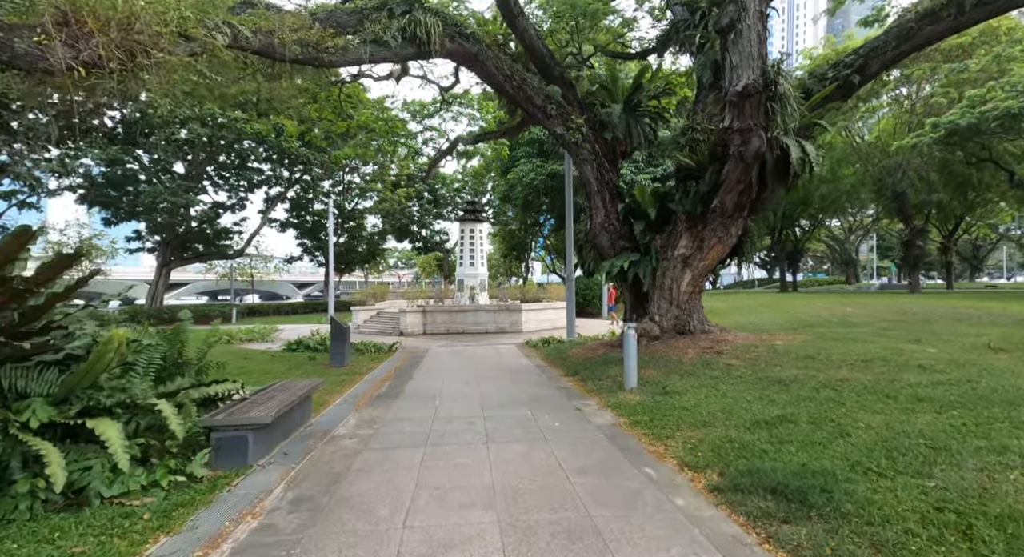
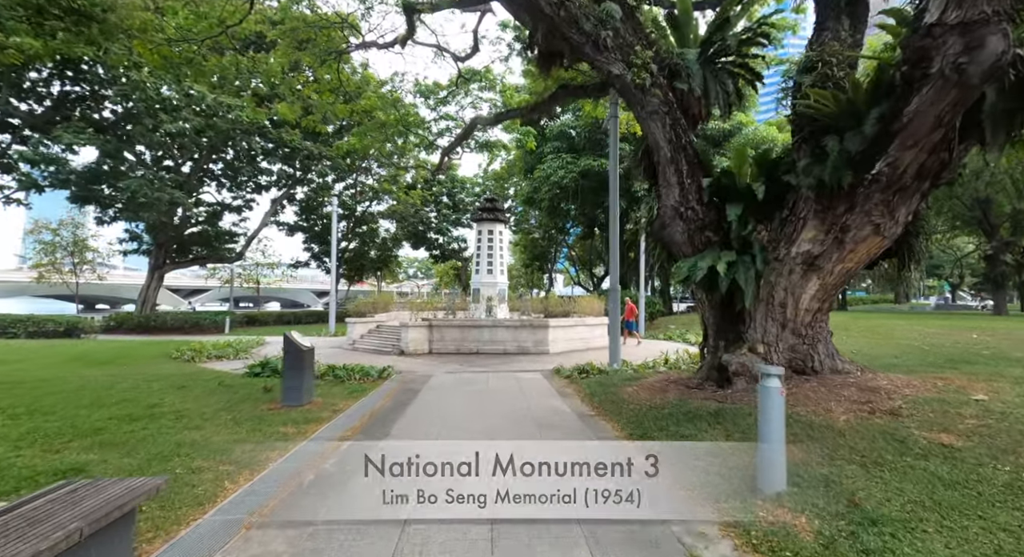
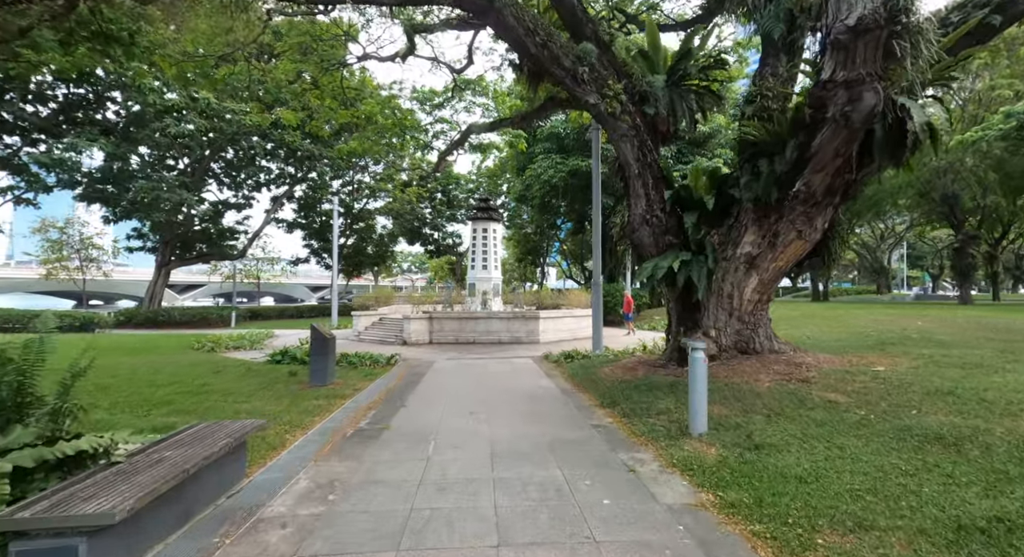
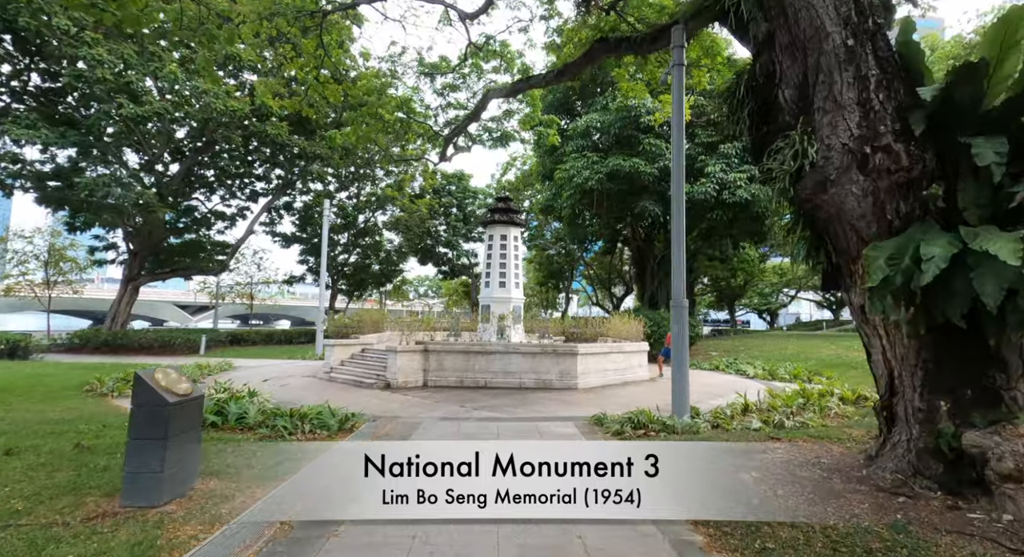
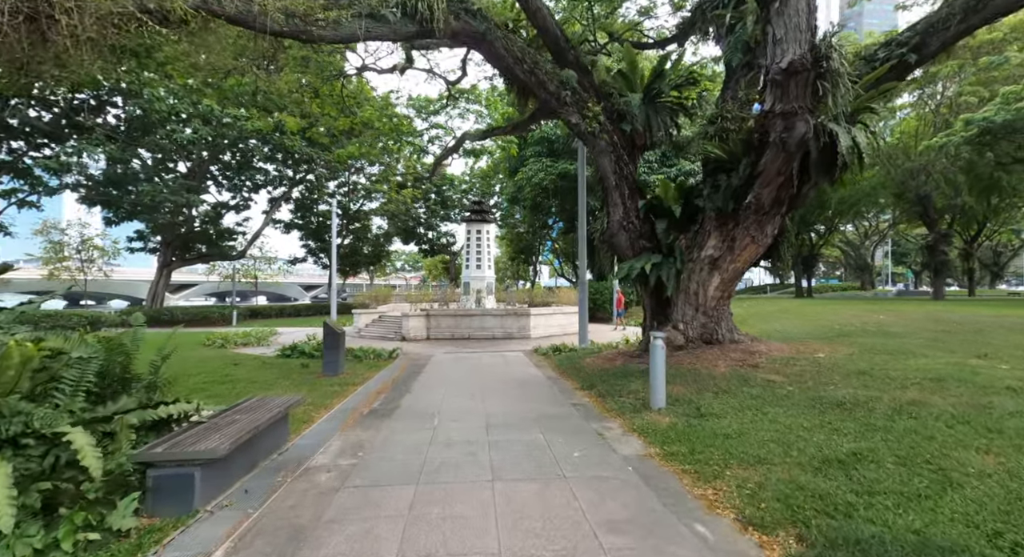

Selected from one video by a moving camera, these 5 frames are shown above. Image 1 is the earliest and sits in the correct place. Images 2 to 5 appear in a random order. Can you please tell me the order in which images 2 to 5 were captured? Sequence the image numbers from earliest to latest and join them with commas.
5, 3, 2, 4
